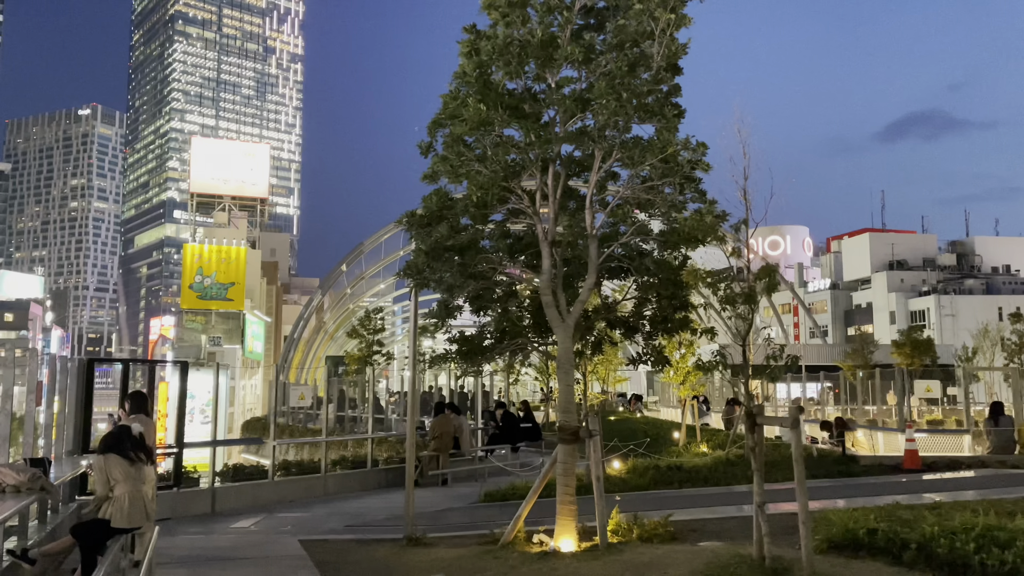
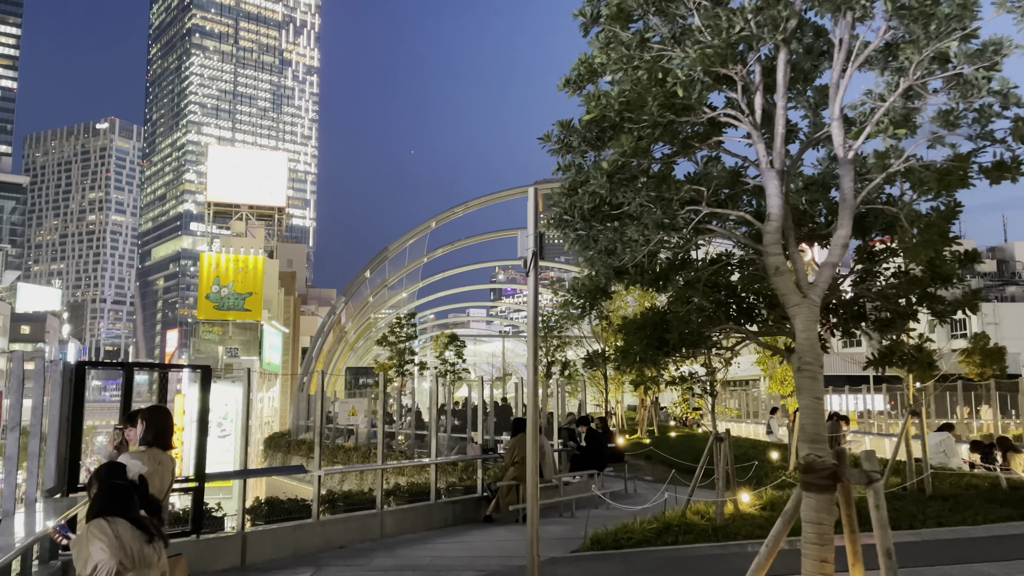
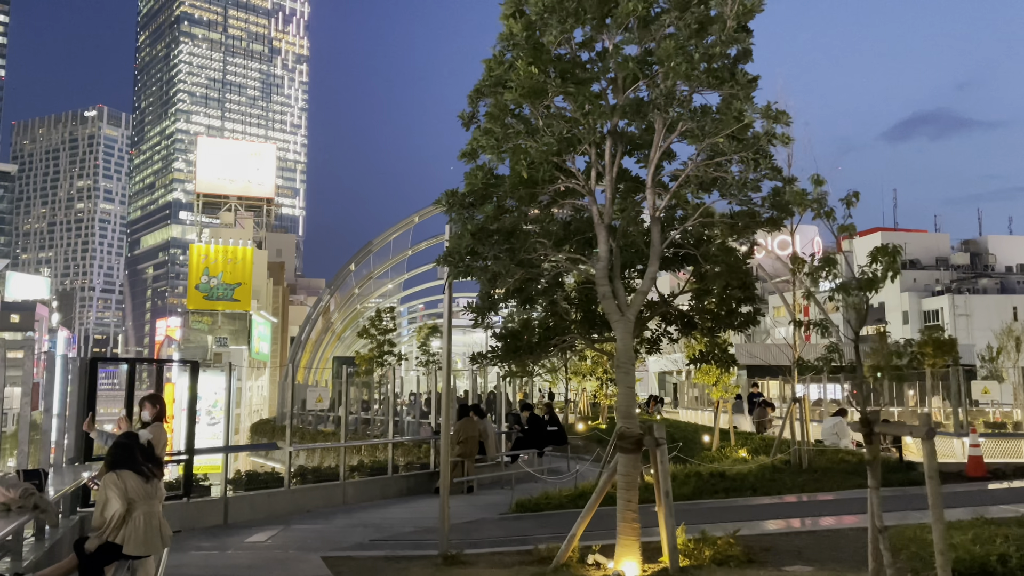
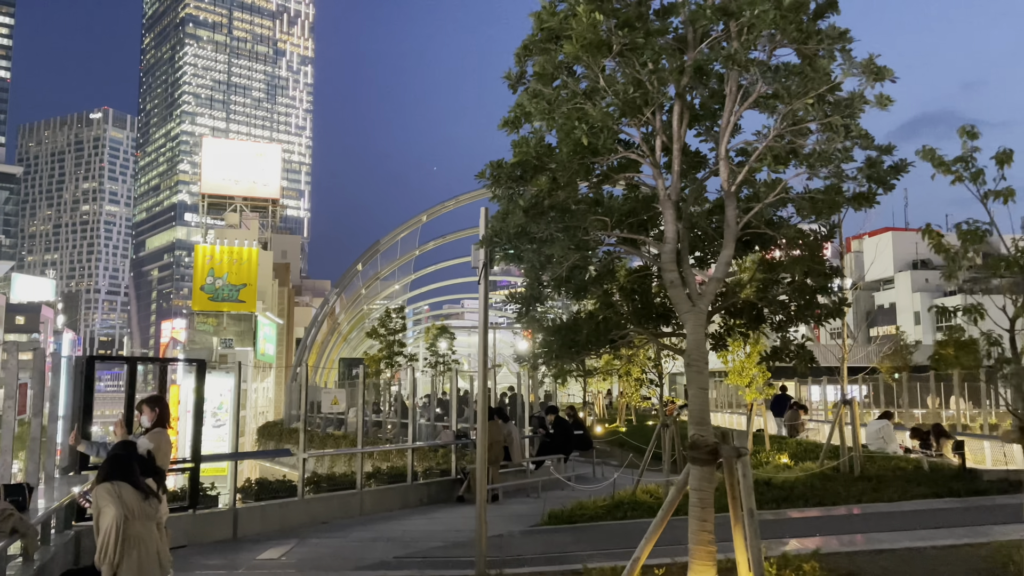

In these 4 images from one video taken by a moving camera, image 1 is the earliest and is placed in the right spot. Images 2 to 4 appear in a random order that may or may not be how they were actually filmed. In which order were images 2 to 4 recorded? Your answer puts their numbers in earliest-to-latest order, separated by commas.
3, 4, 2
